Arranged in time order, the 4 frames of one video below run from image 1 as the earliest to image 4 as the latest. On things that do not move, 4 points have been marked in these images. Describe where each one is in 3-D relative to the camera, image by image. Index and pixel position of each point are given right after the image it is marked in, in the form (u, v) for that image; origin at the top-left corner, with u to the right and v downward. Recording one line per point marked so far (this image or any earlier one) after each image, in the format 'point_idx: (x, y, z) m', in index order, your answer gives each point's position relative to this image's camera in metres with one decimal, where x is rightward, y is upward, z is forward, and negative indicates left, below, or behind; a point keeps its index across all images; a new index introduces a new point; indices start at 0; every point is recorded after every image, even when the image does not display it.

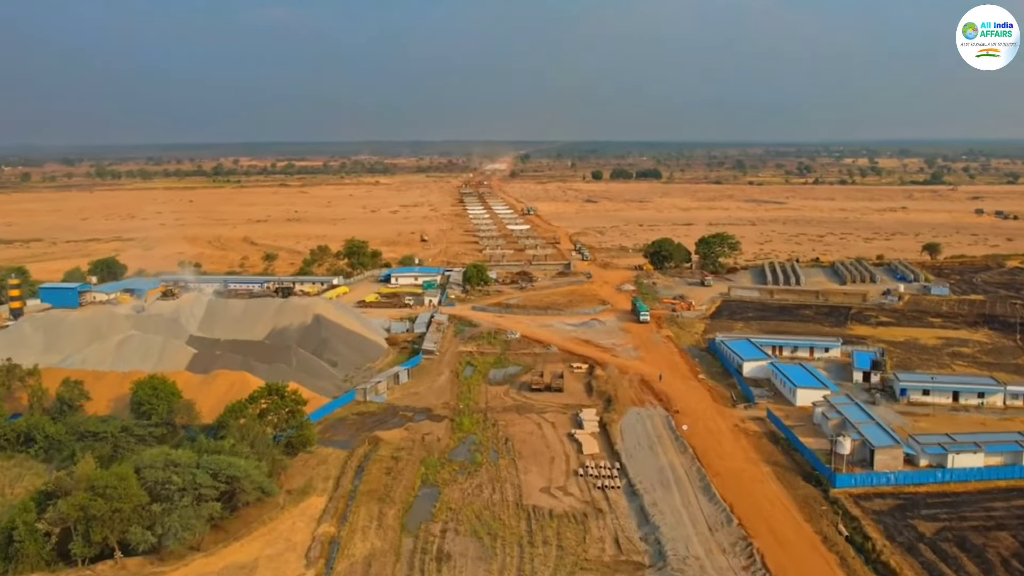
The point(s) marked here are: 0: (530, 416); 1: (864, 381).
0: (+0.3, -2.0, +17.4) m
1: (+6.2, -1.6, +19.2) m
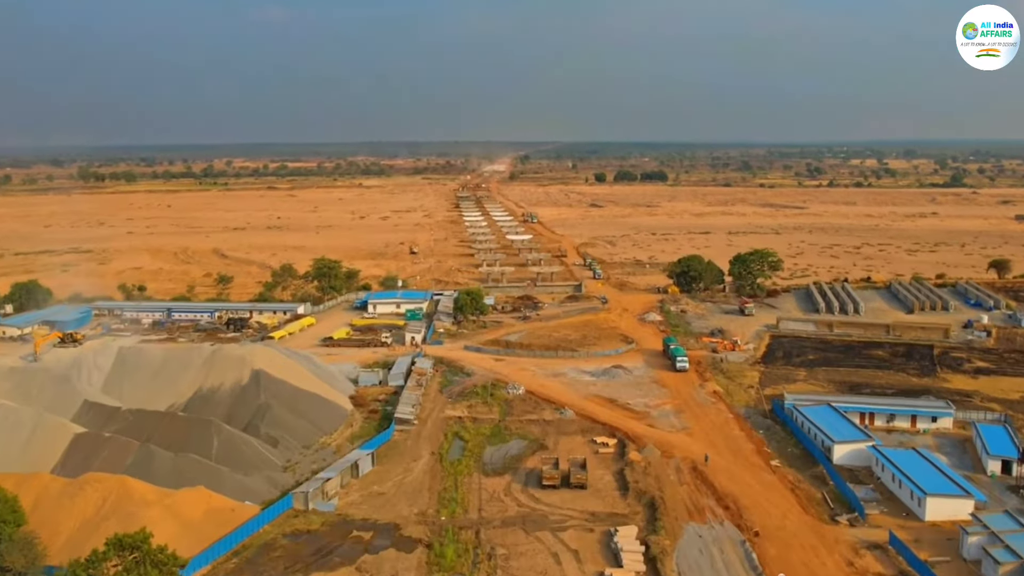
0: (+0.3, -2.8, +12.1) m
1: (+6.2, -2.3, +13.8) m
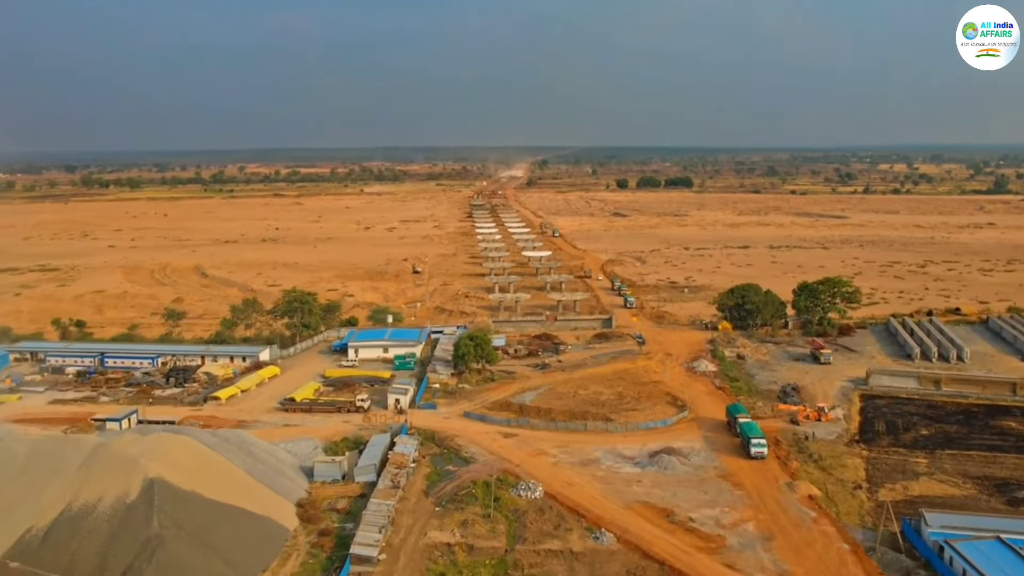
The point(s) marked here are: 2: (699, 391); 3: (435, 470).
0: (+0.4, -3.5, +6.7) m
1: (+6.3, -3.1, +8.4) m
2: (+3.2, -1.8, +18.7) m
3: (-1.0, -2.4, +14.5) m
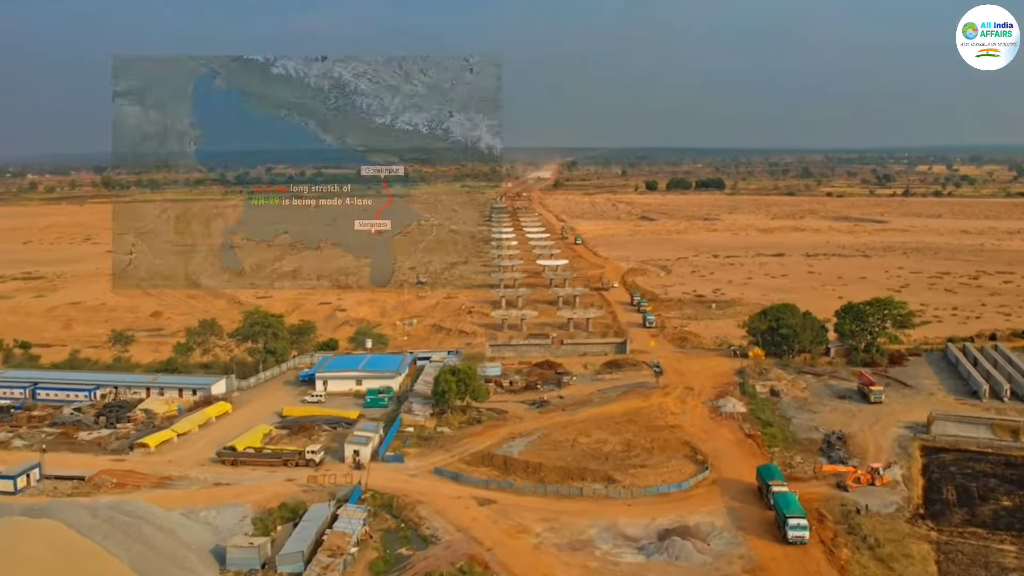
0: (-0.2, -3.8, +3.6) m
1: (+5.8, -3.5, +5.1) m
2: (+3.0, -2.1, +15.5) m
3: (-1.3, -2.8, +11.4) m
